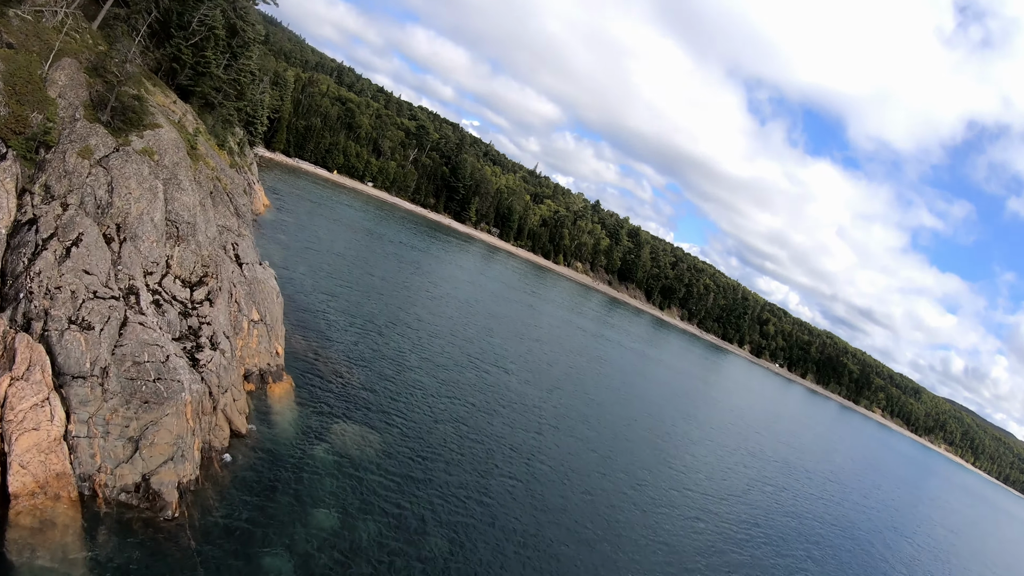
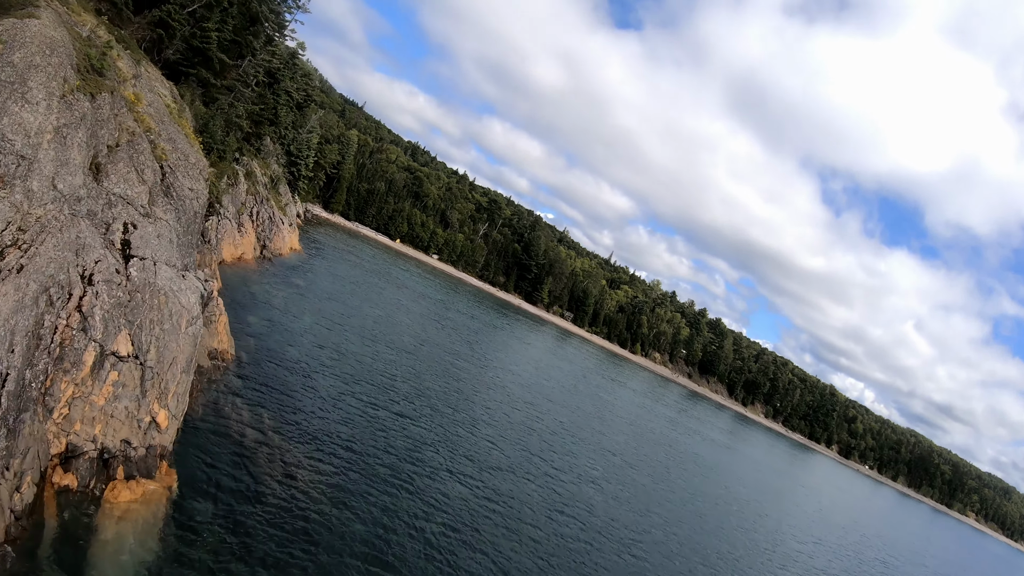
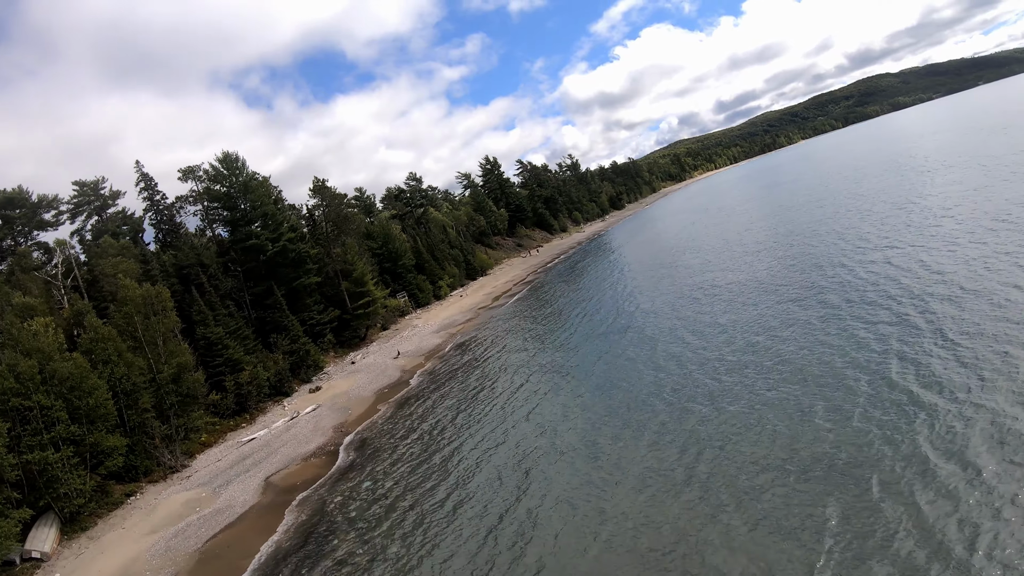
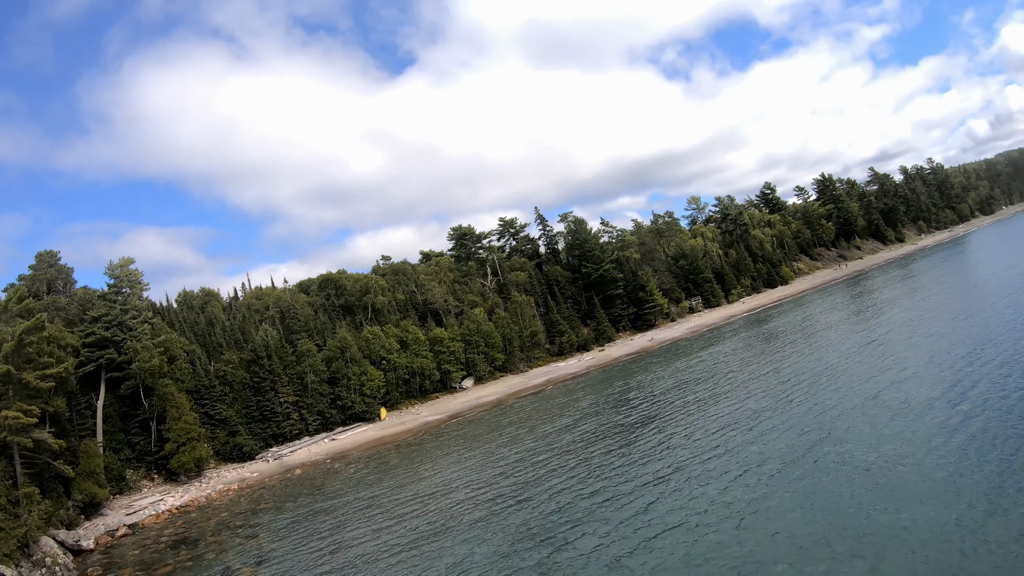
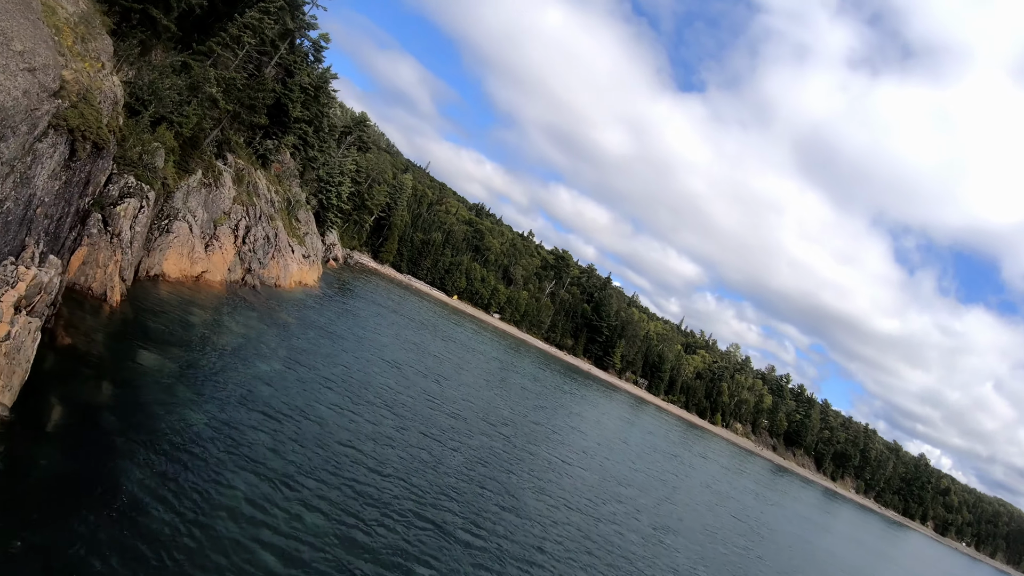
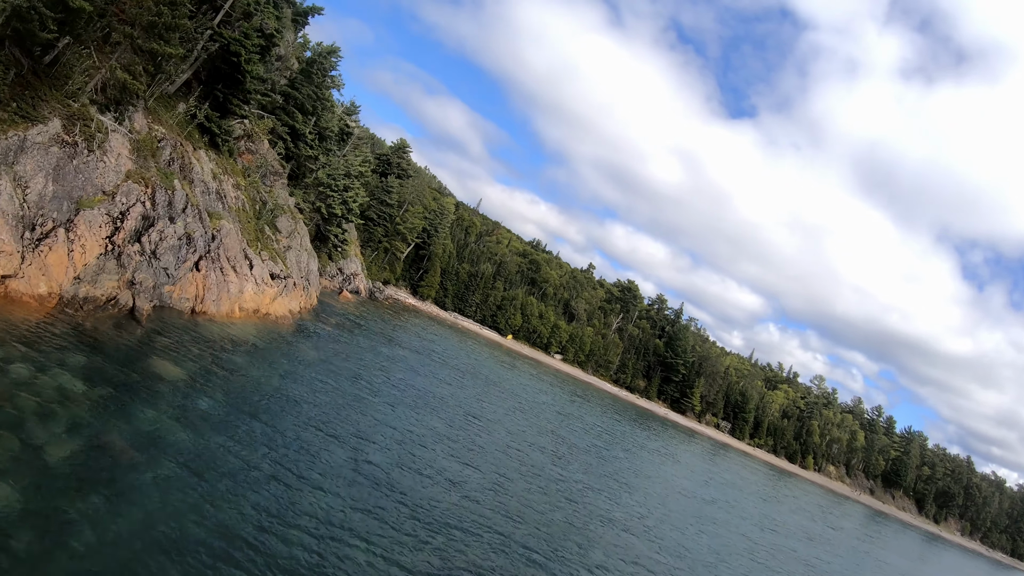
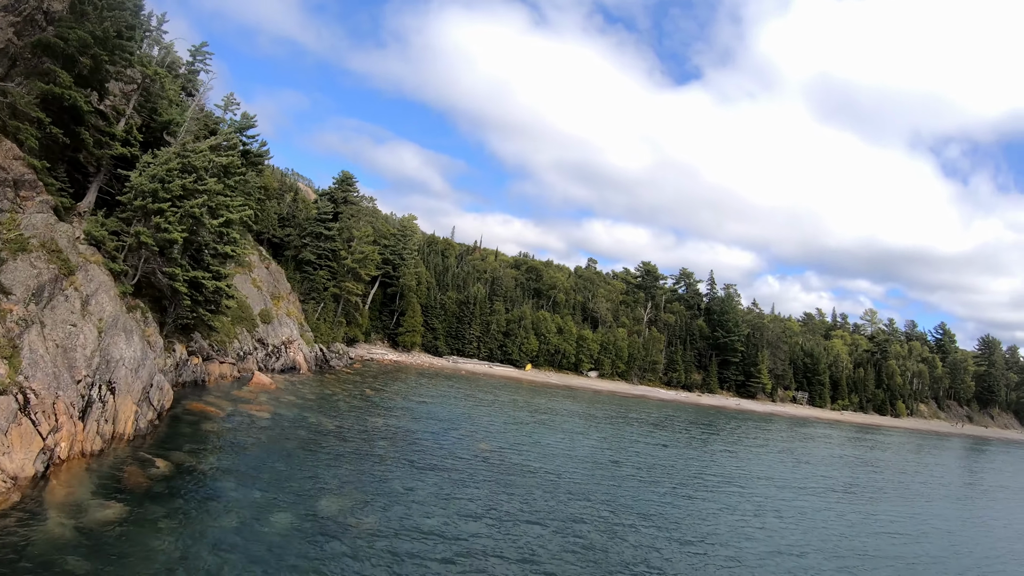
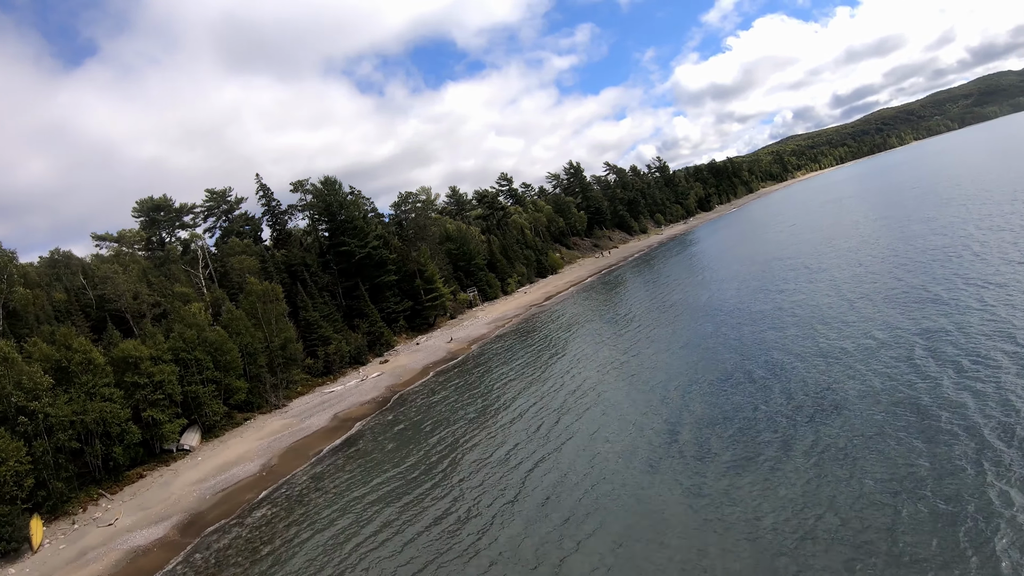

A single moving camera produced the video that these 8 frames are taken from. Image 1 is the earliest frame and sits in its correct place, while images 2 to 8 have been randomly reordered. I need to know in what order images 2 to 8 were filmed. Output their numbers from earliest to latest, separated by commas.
2, 5, 6, 7, 4, 8, 3
